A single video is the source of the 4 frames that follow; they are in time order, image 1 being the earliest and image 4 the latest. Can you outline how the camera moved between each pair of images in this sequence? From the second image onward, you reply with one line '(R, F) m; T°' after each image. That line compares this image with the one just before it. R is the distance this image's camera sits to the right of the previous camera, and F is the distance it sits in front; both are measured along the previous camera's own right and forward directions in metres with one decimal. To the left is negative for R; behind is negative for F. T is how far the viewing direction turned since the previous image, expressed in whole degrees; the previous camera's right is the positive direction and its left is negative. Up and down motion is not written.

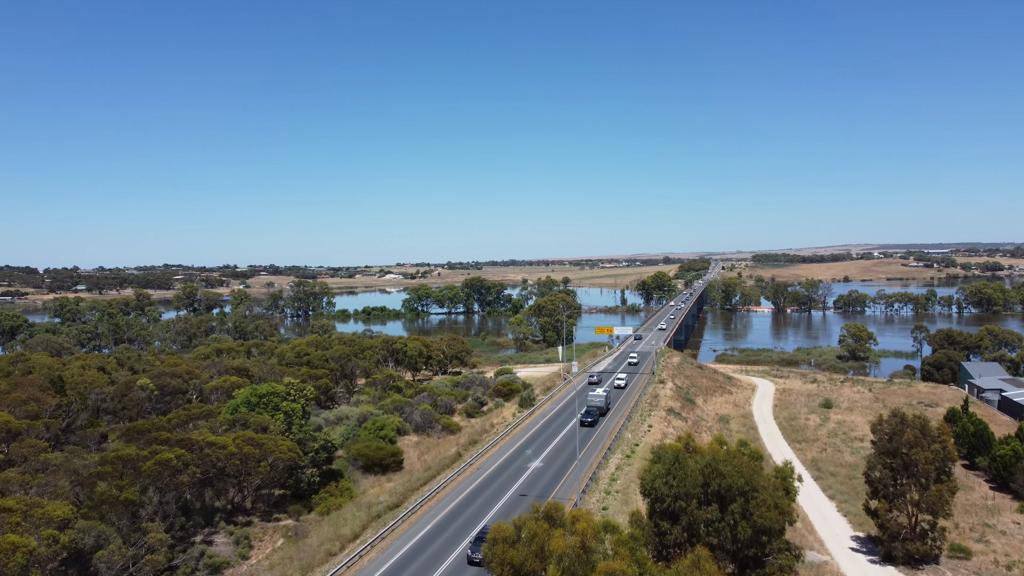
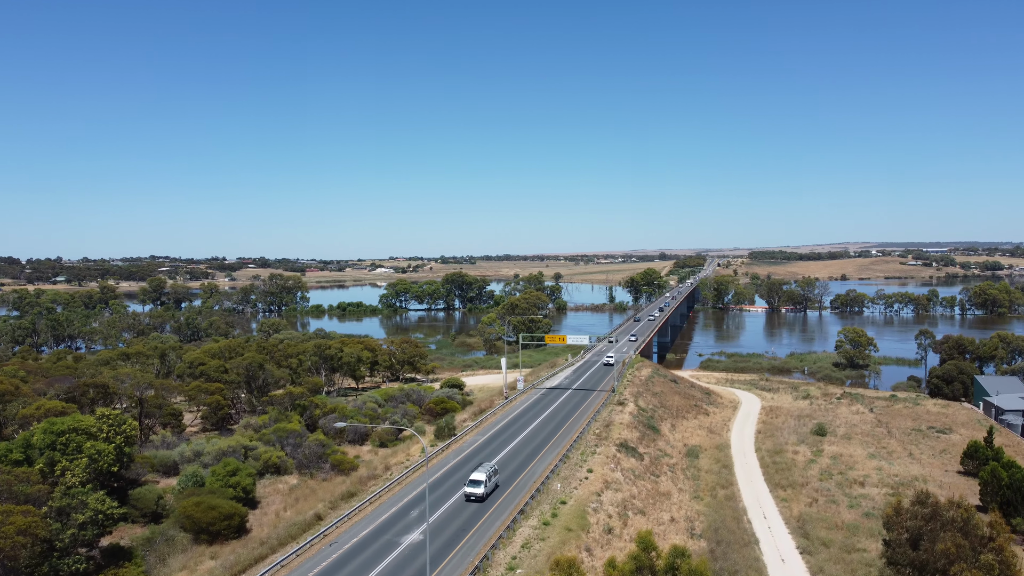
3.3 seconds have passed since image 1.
(+5.9, +10.0) m; 0°
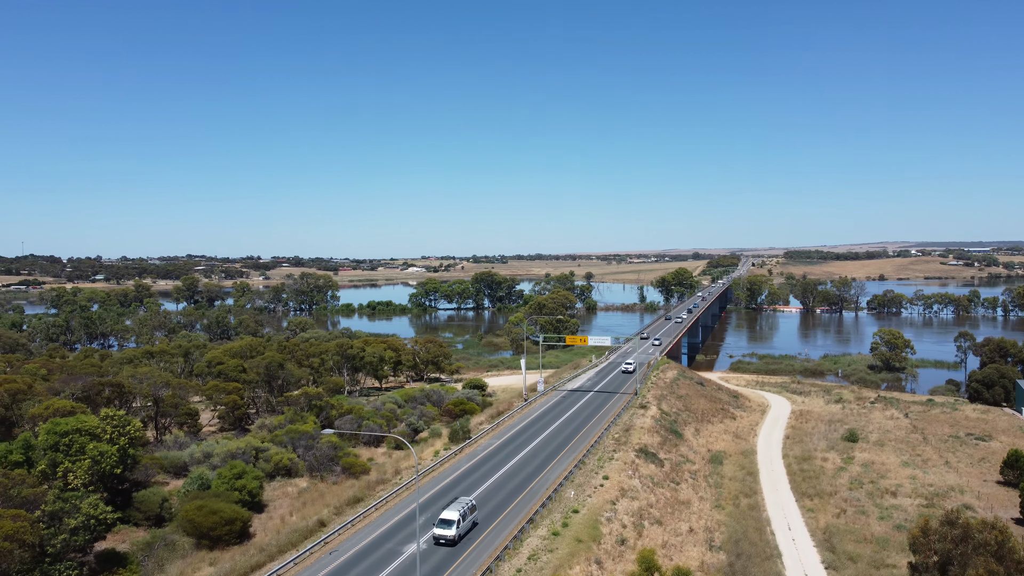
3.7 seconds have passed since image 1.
(+0.9, +1.1) m; -3°
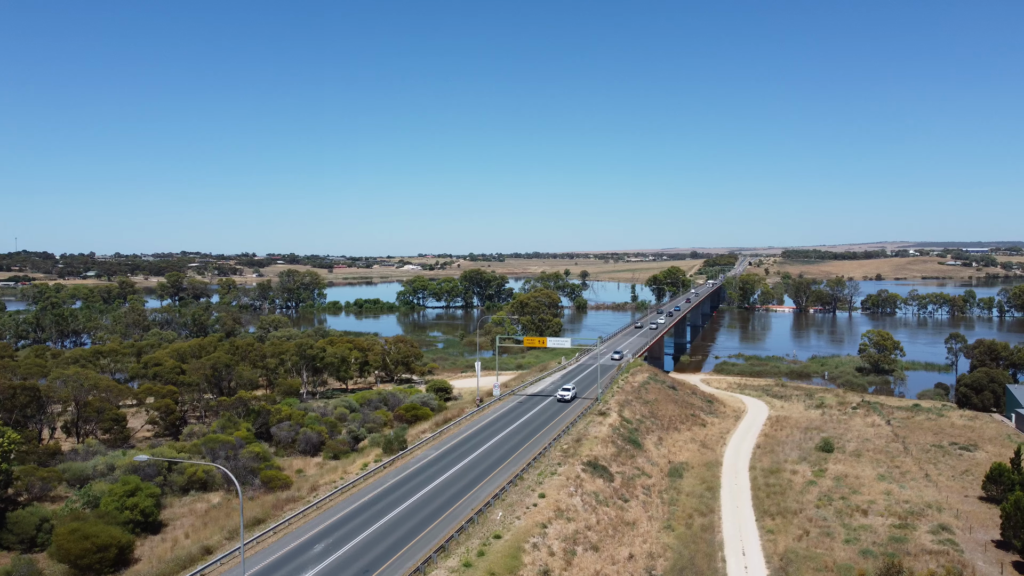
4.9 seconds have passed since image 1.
(+3.8, +3.1) m; 0°
